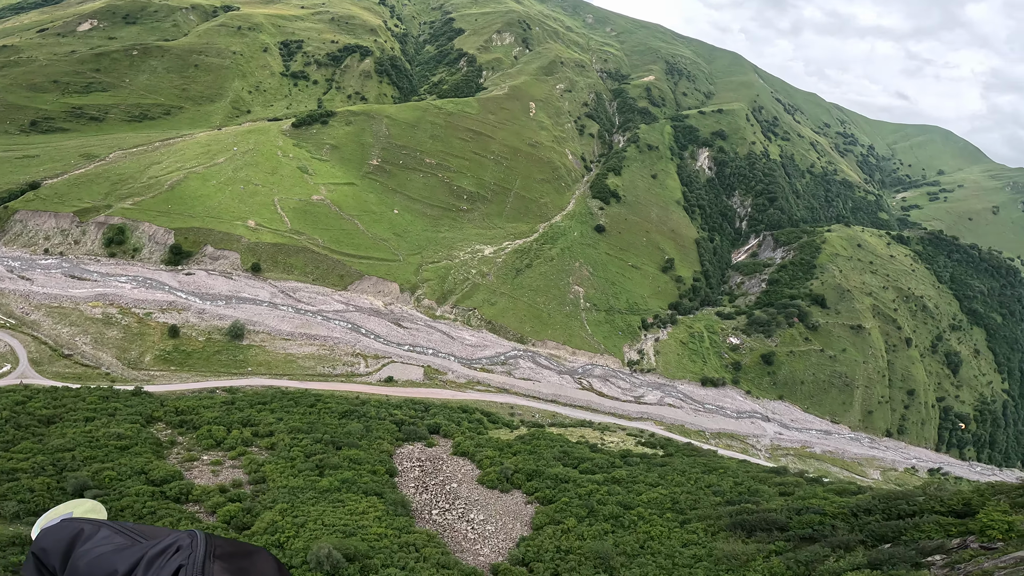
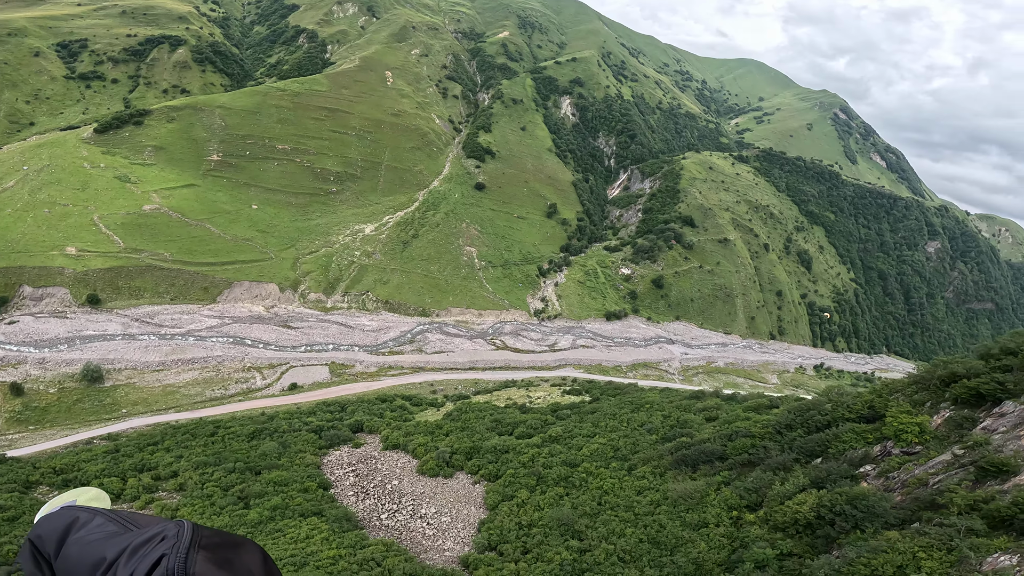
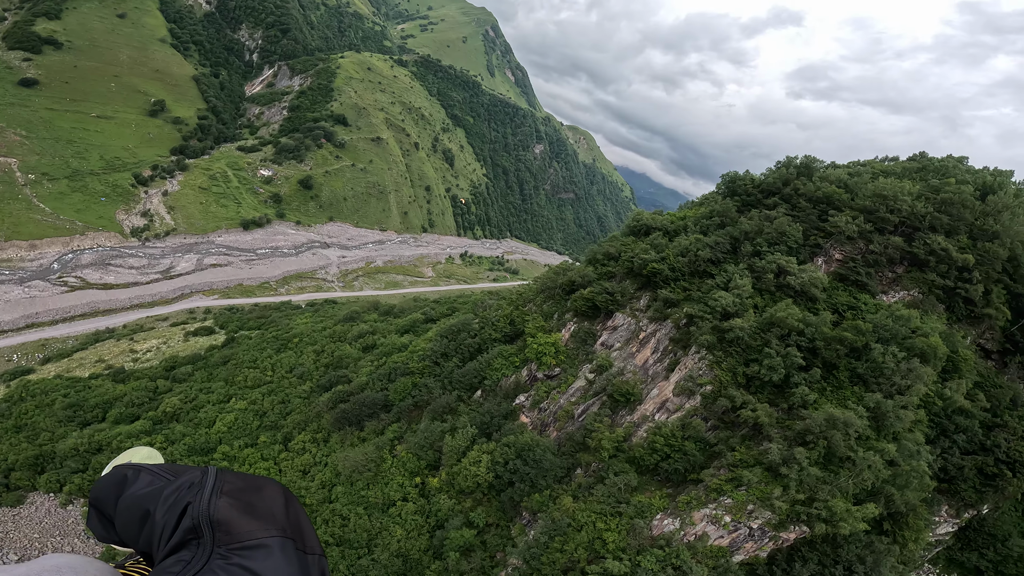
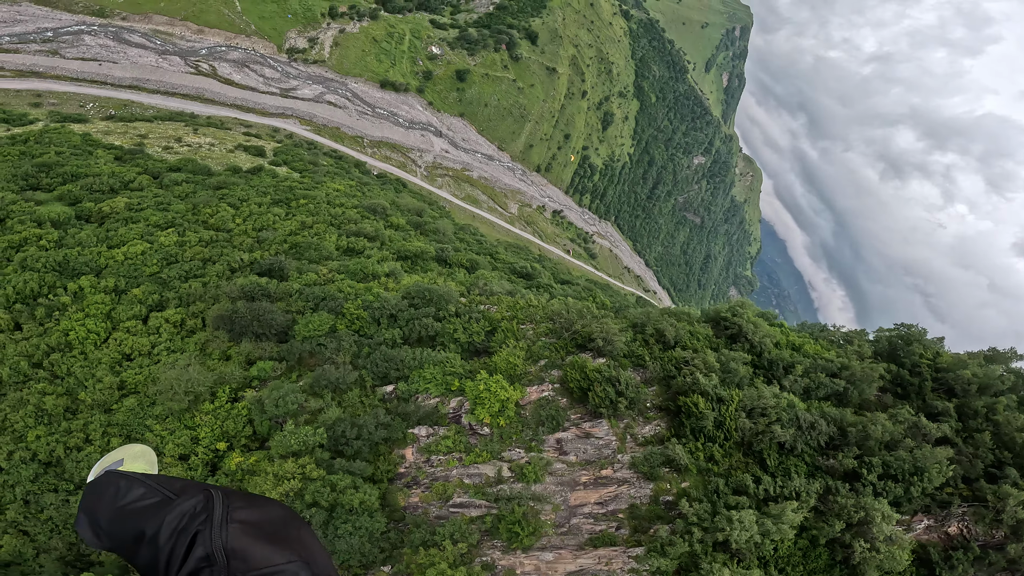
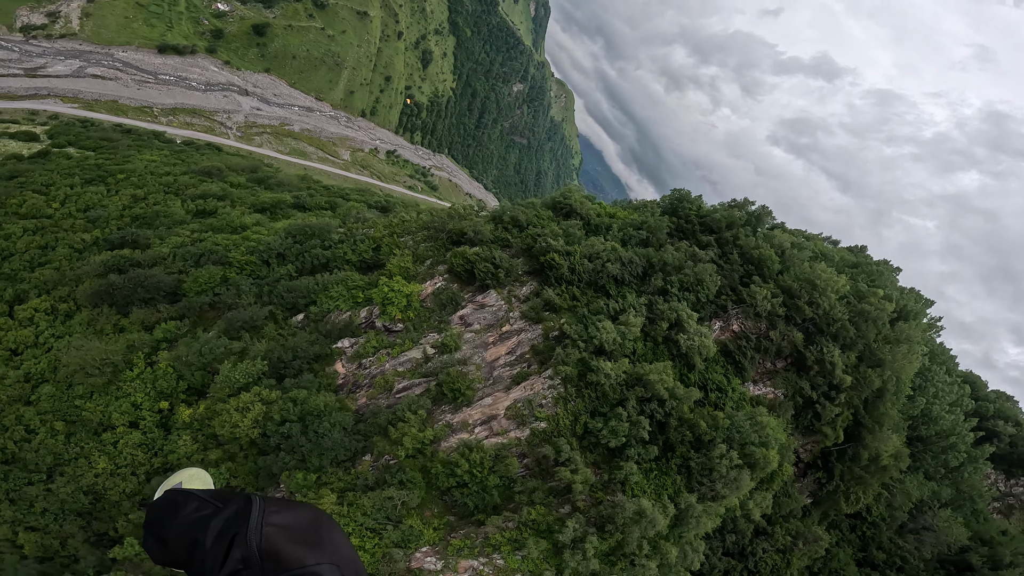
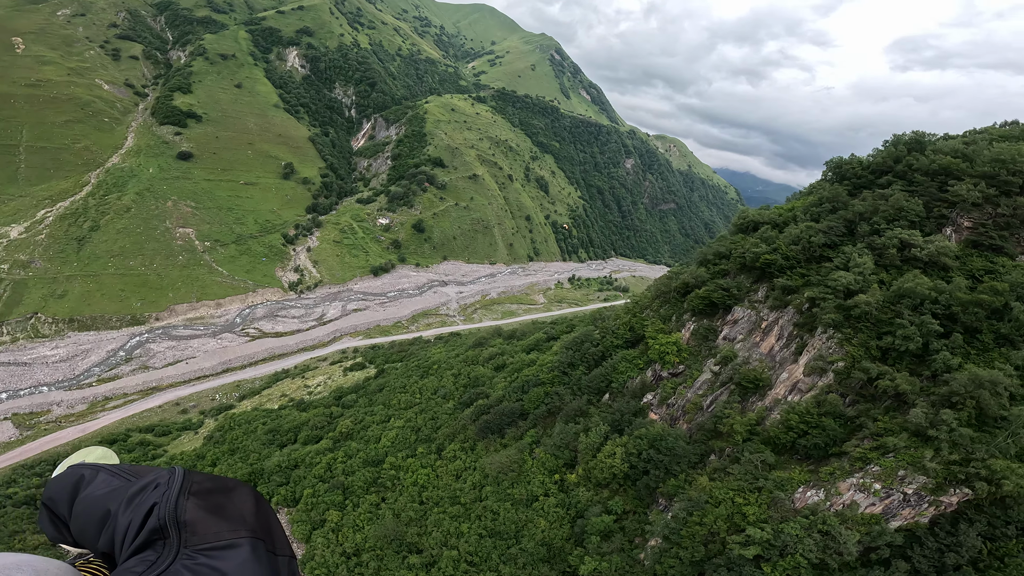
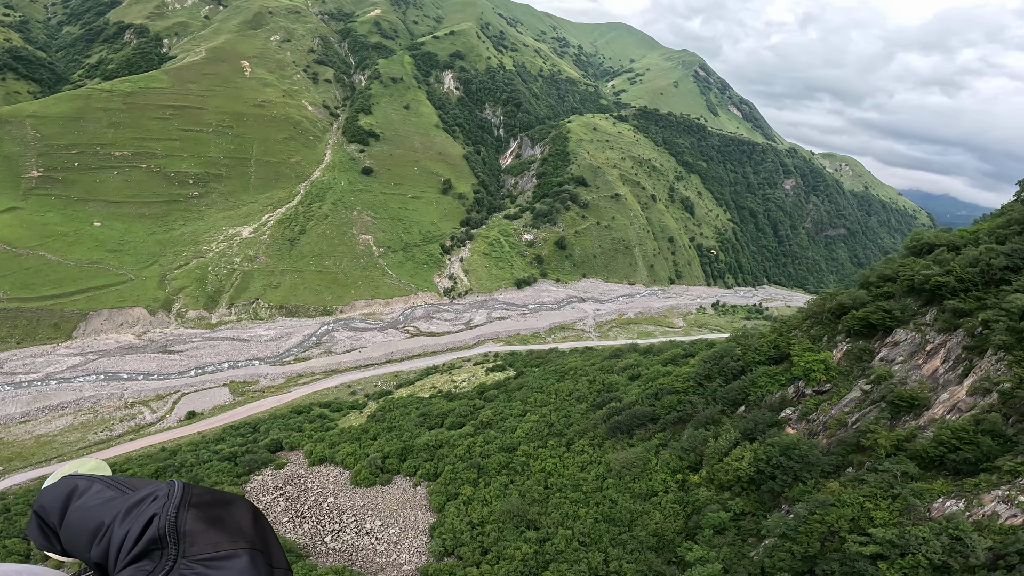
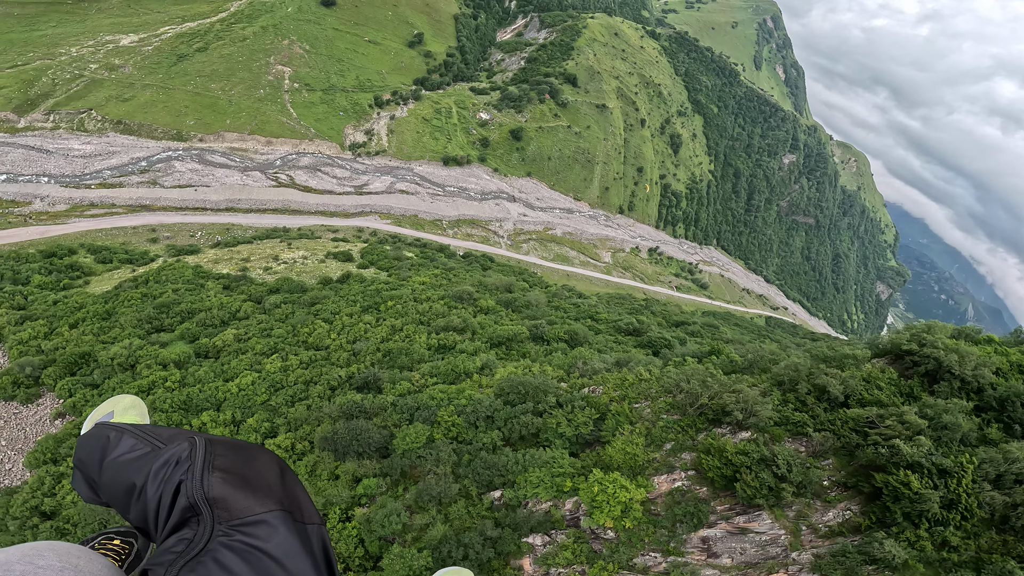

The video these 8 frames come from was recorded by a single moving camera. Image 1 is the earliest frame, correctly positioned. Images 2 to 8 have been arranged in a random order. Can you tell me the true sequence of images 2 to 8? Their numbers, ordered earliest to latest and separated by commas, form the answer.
2, 7, 6, 3, 5, 4, 8
